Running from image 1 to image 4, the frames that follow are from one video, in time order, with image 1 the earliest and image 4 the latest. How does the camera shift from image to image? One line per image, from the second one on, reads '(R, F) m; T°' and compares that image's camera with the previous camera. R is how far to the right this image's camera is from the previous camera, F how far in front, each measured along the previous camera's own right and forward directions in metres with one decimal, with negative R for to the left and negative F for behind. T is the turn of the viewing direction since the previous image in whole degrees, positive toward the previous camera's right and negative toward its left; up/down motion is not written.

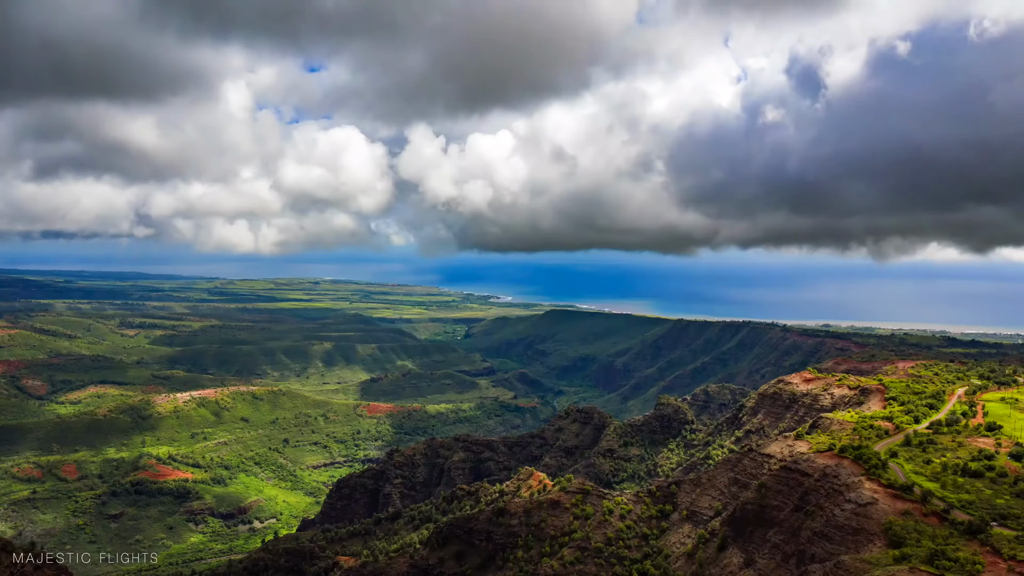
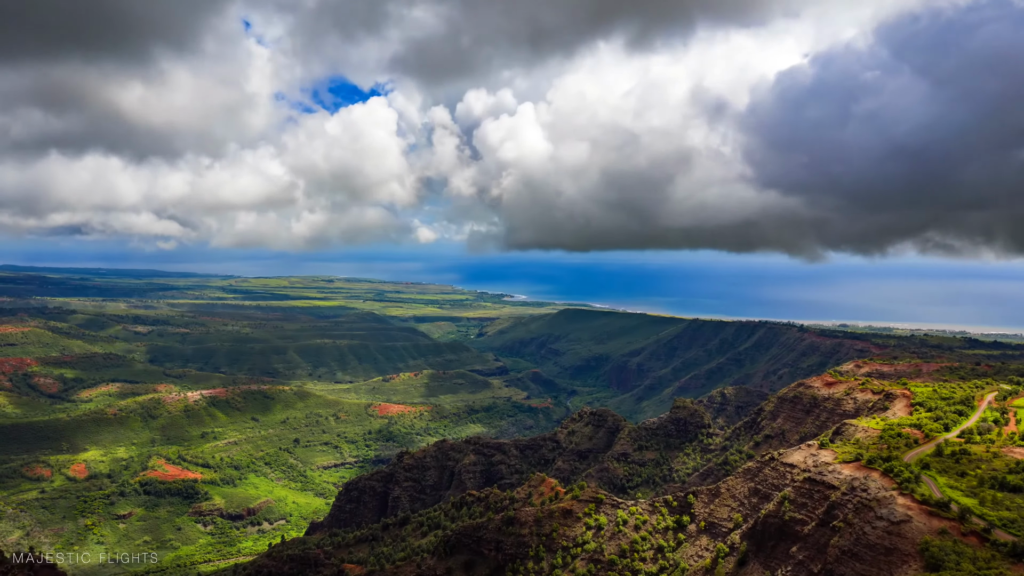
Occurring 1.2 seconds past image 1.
(+0.1, +1.3) m; -1°
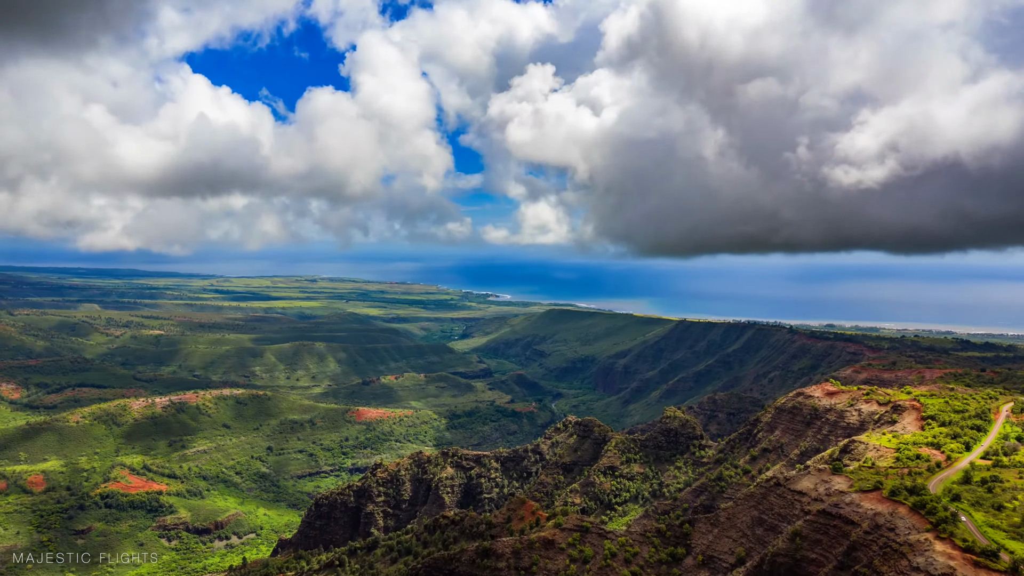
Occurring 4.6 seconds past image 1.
(+0.8, +4.7) m; +2°
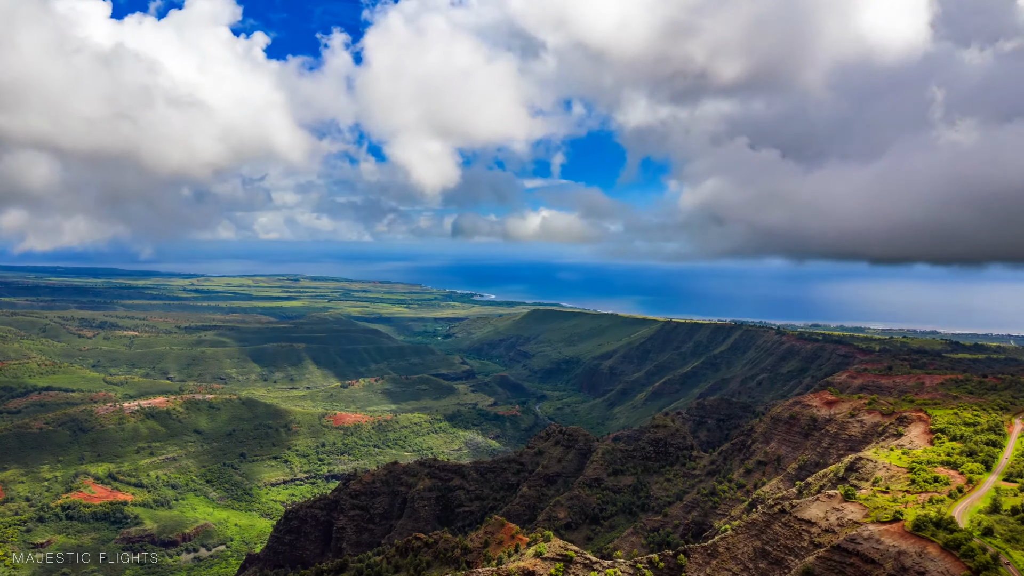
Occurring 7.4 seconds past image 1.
(+0.6, +3.9) m; +2°
